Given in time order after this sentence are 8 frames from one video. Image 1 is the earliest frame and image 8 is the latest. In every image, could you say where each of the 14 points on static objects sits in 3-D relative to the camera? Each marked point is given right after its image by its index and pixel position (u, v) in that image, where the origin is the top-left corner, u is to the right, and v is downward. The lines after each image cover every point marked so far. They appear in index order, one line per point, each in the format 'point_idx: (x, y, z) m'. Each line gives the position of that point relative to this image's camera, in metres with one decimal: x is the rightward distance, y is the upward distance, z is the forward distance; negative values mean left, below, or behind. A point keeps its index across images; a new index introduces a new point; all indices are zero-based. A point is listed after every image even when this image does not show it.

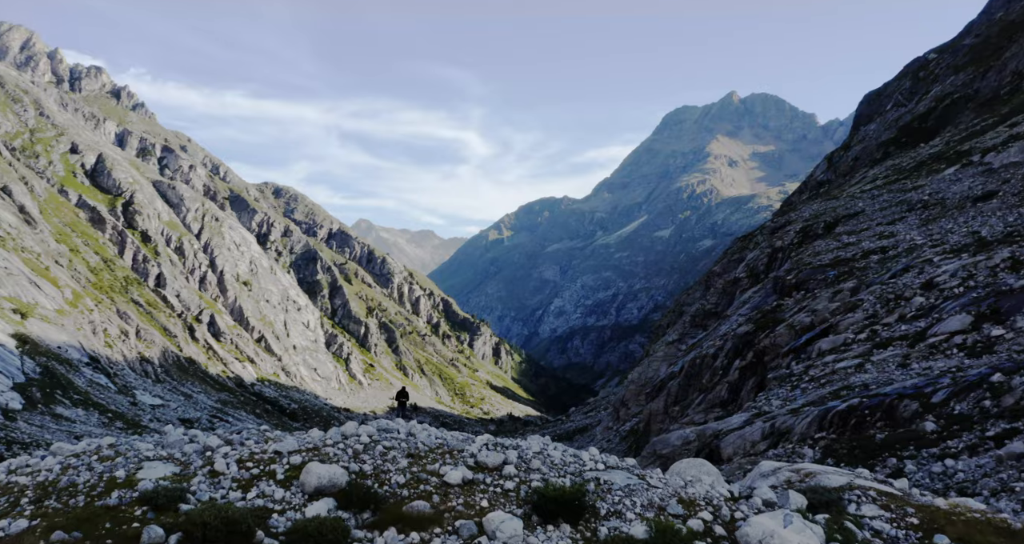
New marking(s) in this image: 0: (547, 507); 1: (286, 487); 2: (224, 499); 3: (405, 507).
0: (+1.0, -6.9, +19.3) m
1: (-6.8, -6.6, +20.0) m
2: (-8.6, -6.7, +19.4) m
3: (-3.2, -6.9, +19.1) m
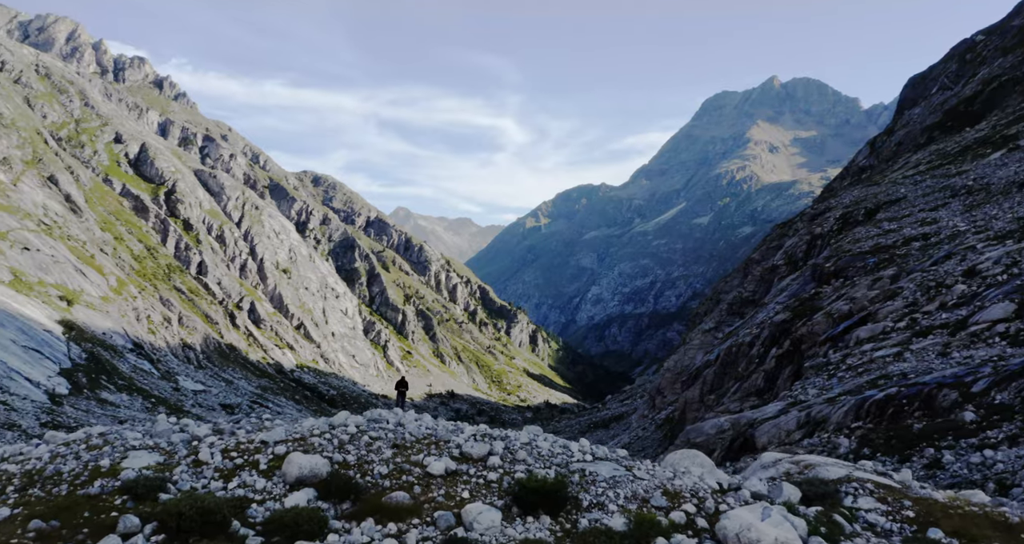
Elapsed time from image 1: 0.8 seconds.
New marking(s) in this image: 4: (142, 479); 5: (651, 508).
0: (+0.4, -6.6, +19.1) m
1: (-7.4, -6.3, +20.0) m
2: (-9.2, -6.4, +19.4) m
3: (-3.7, -6.6, +19.0) m
4: (-10.6, -5.9, +18.7) m
5: (+4.2, -7.2, +19.9) m
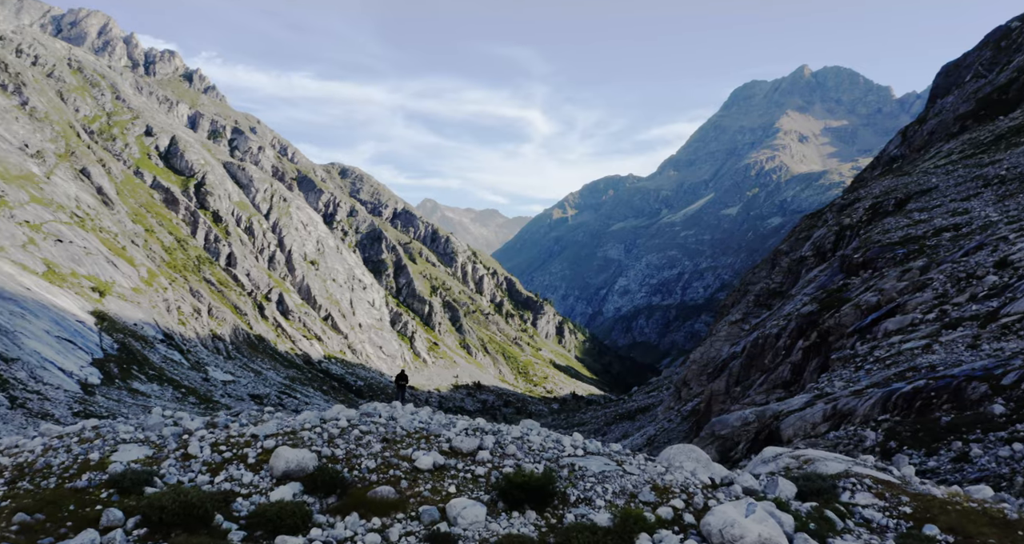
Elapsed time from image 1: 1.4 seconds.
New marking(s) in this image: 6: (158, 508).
0: (0.0, -6.4, +19.0) m
1: (-7.8, -6.1, +19.9) m
2: (-9.6, -6.3, +19.4) m
3: (-4.2, -6.4, +19.0) m
4: (-11.0, -5.8, +18.8) m
5: (+3.8, -7.0, +19.8) m
6: (-9.2, -6.1, +16.9) m
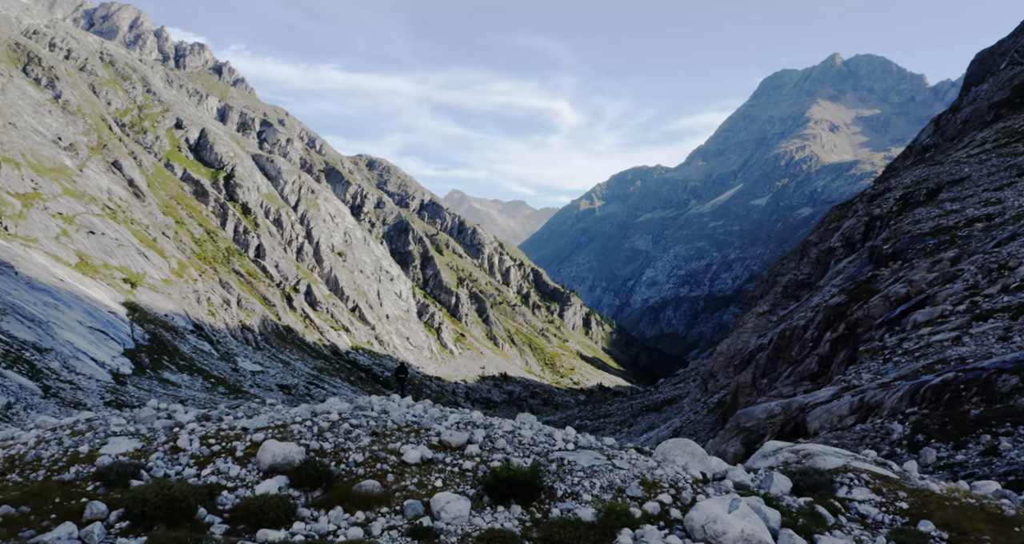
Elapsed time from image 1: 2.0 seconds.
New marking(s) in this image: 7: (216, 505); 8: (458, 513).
0: (-0.4, -6.2, +18.9) m
1: (-8.2, -5.9, +20.0) m
2: (-10.0, -6.1, +19.5) m
3: (-4.6, -6.2, +18.9) m
4: (-11.4, -5.6, +18.8) m
5: (+3.4, -6.8, +19.6) m
6: (-9.7, -6.0, +17.0) m
7: (-8.1, -6.4, +17.9) m
8: (-1.5, -6.6, +18.0) m
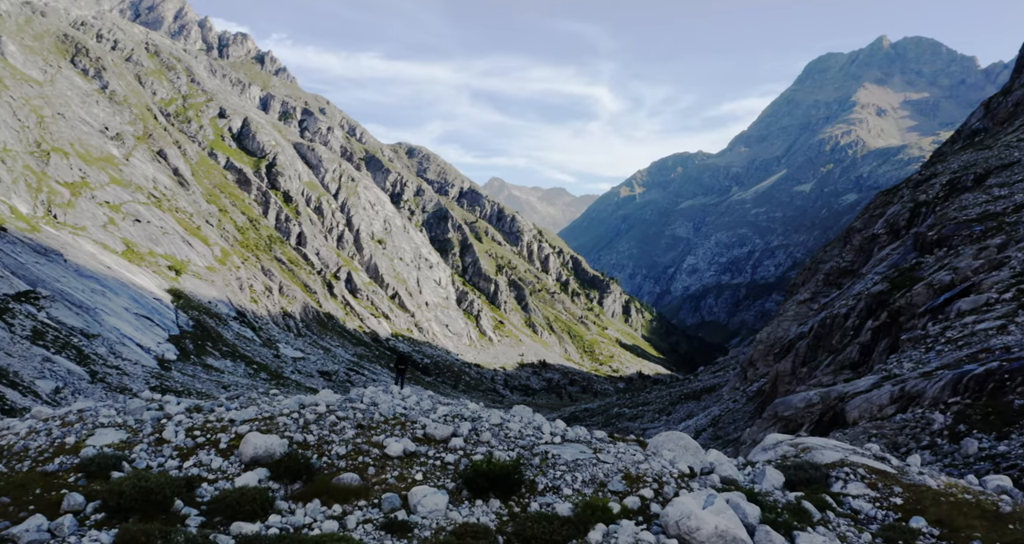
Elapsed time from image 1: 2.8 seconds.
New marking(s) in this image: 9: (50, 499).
0: (-1.0, -6.0, +18.8) m
1: (-8.8, -5.6, +20.0) m
2: (-10.5, -5.8, +19.6) m
3: (-5.2, -6.0, +18.9) m
4: (-12.0, -5.4, +18.9) m
5: (+2.8, -6.6, +19.5) m
6: (-10.3, -5.8, +17.0) m
7: (-8.7, -6.2, +18.0) m
8: (-2.1, -6.4, +17.9) m
9: (-12.3, -6.0, +17.4) m
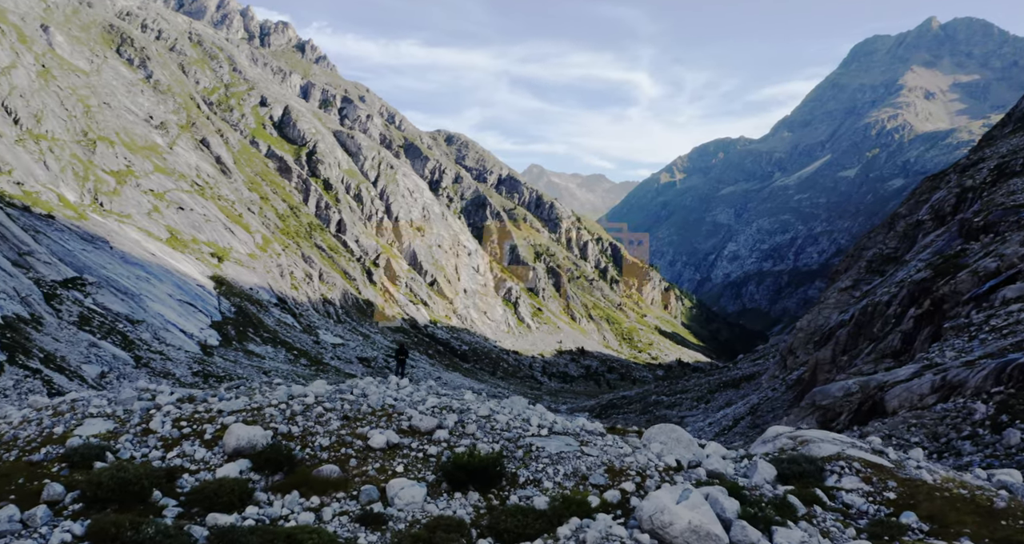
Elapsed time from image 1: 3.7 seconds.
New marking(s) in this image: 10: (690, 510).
0: (-1.6, -5.8, +18.8) m
1: (-9.3, -5.4, +20.1) m
2: (-11.1, -5.6, +19.7) m
3: (-5.7, -5.8, +18.9) m
4: (-12.6, -5.1, +19.1) m
5: (+2.3, -6.3, +19.3) m
6: (-10.9, -5.6, +17.2) m
7: (-9.3, -5.9, +18.1) m
8: (-2.7, -6.2, +17.9) m
9: (-12.9, -5.8, +17.6) m
10: (+4.6, -6.0, +16.5) m
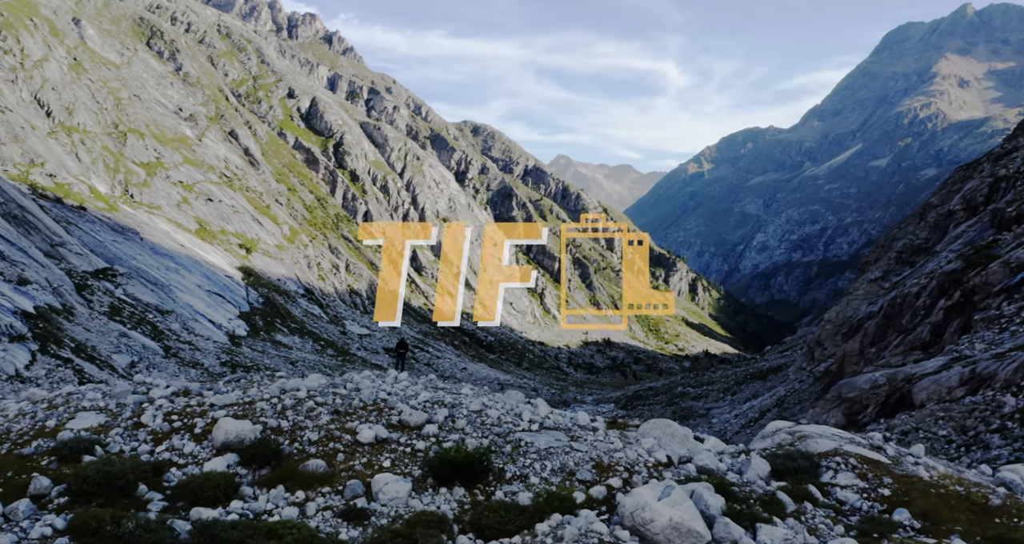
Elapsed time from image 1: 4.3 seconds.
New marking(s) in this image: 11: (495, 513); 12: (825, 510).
0: (-2.0, -5.7, +18.8) m
1: (-9.7, -5.2, +20.2) m
2: (-11.5, -5.4, +19.8) m
3: (-6.1, -5.6, +19.0) m
4: (-13.0, -5.0, +19.2) m
5: (+1.9, -6.2, +19.3) m
6: (-11.3, -5.4, +17.3) m
7: (-9.7, -5.8, +18.2) m
8: (-3.1, -6.1, +17.9) m
9: (-13.3, -5.7, +17.7) m
10: (+4.2, -5.9, +16.4) m
11: (-0.3, -6.4, +17.4) m
12: (+9.4, -7.3, +19.9) m
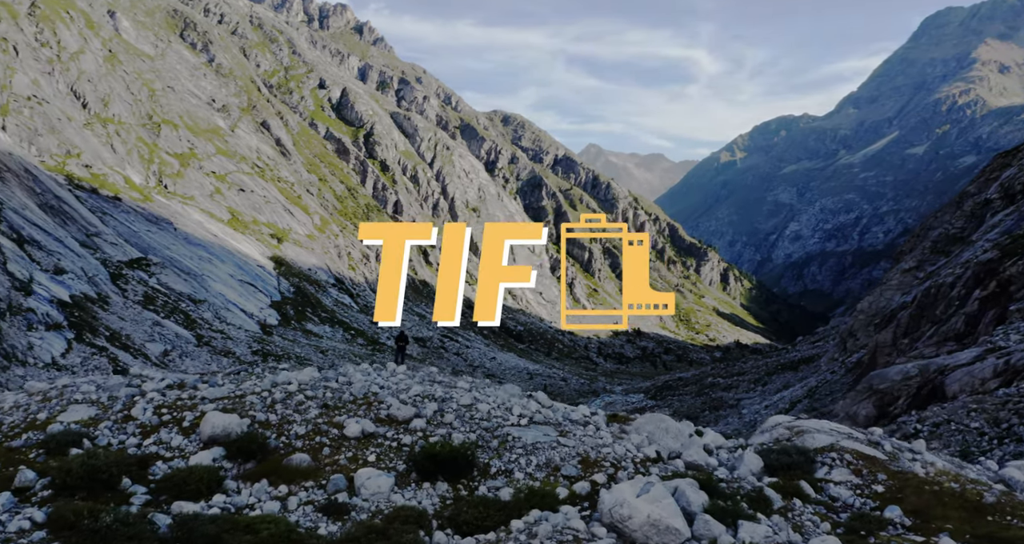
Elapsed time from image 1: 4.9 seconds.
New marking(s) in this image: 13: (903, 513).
0: (-2.5, -5.5, +18.8) m
1: (-10.1, -5.1, +20.3) m
2: (-11.9, -5.3, +19.9) m
3: (-6.6, -5.5, +19.0) m
4: (-13.5, -4.8, +19.3) m
5: (+1.4, -6.0, +19.2) m
6: (-11.8, -5.3, +17.4) m
7: (-10.2, -5.7, +18.3) m
8: (-3.6, -6.0, +17.9) m
9: (-13.8, -5.5, +17.9) m
10: (+3.7, -5.8, +16.3) m
11: (-0.8, -6.3, +17.4) m
12: (+8.9, -7.1, +19.8) m
13: (+11.2, -7.1, +19.1) m
